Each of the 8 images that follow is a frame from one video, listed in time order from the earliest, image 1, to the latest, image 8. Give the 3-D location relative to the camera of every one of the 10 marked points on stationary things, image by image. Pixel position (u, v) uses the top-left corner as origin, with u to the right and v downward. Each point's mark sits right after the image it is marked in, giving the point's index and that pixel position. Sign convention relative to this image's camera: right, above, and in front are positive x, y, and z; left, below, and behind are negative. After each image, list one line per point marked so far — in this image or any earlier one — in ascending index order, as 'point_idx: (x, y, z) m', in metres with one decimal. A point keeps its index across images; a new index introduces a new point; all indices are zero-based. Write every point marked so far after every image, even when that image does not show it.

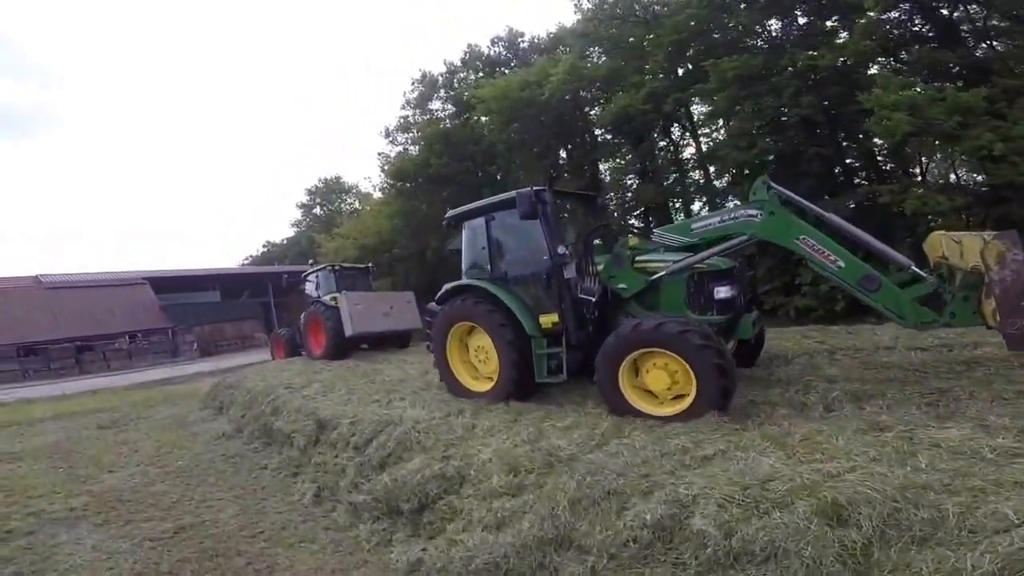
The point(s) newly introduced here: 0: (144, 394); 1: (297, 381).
0: (-6.0, -1.8, +12.1) m
1: (-2.1, -0.9, +7.1) m
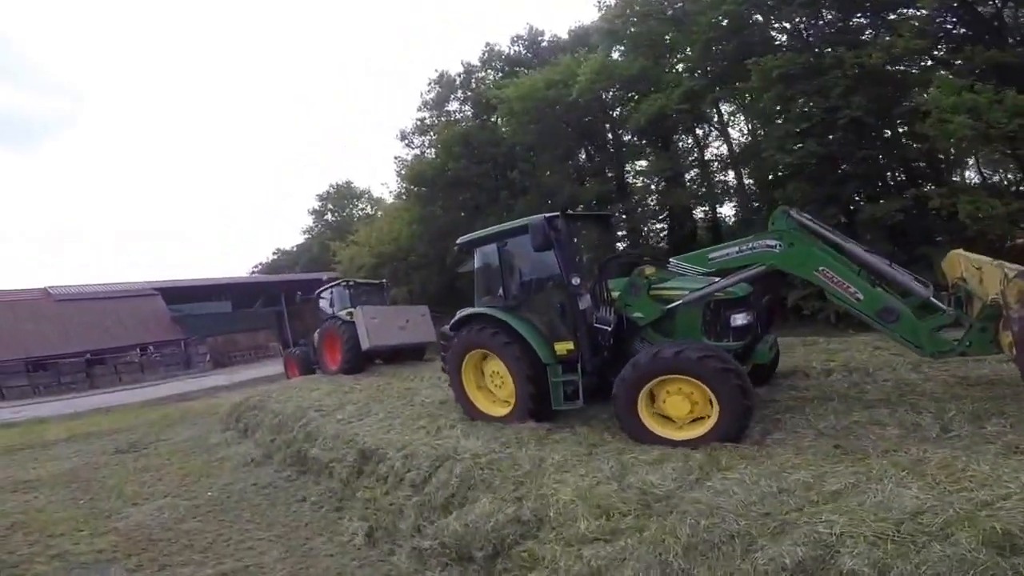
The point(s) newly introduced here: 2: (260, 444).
0: (-5.6, -2.0, +11.8) m
1: (-1.7, -1.1, +6.8) m
2: (-2.3, -1.4, +6.7) m
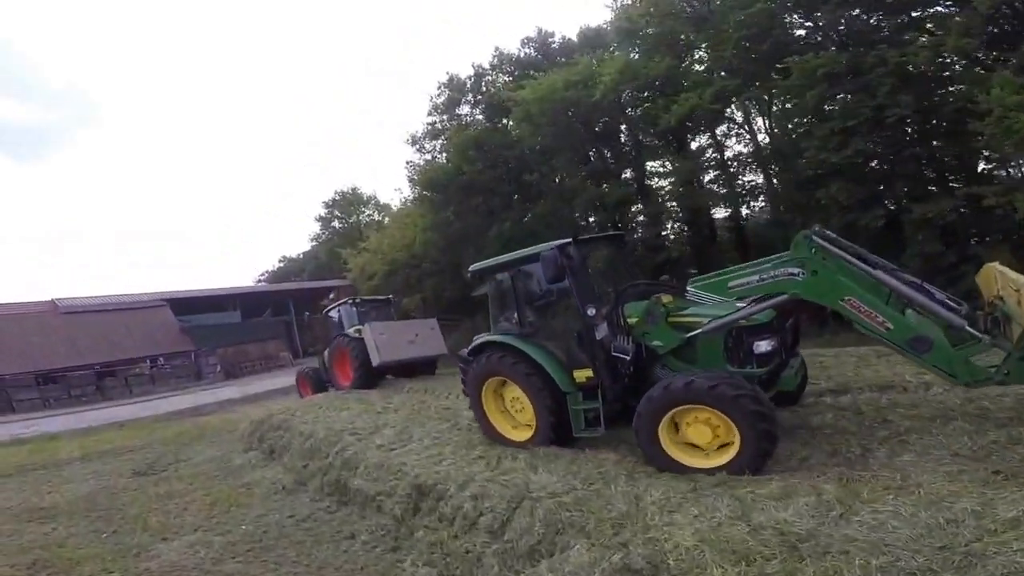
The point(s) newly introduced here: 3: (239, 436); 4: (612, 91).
0: (-5.2, -2.2, +11.4) m
1: (-1.3, -1.2, +6.4) m
2: (-1.9, -1.5, +6.3) m
3: (-3.3, -1.8, +8.9) m
4: (+1.8, +3.6, +13.4) m
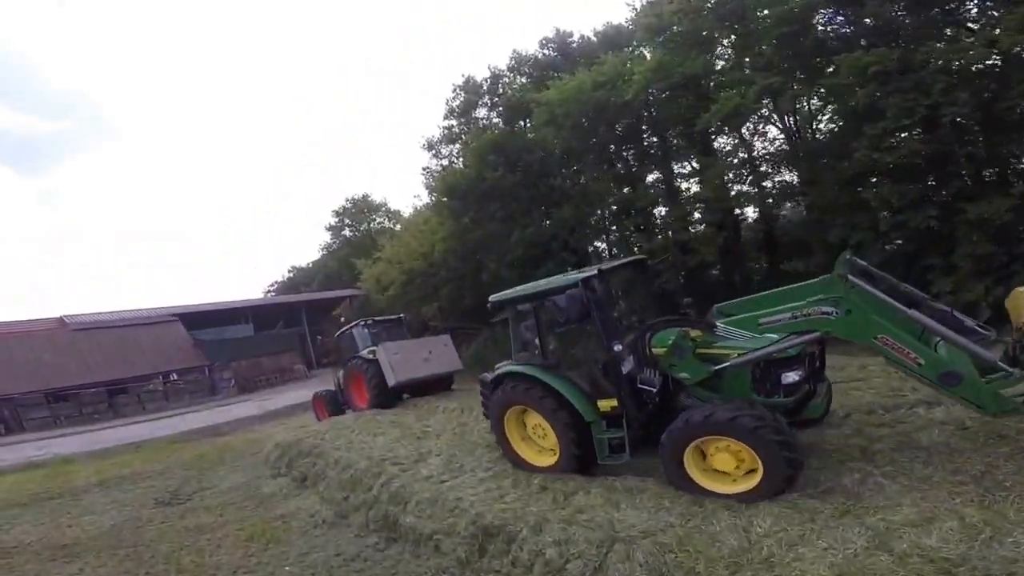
0: (-4.8, -2.4, +11.0) m
1: (-0.9, -1.4, +6.0) m
2: (-1.5, -1.7, +5.9) m
3: (-2.9, -2.0, +8.5) m
4: (+2.2, +3.5, +13.0) m
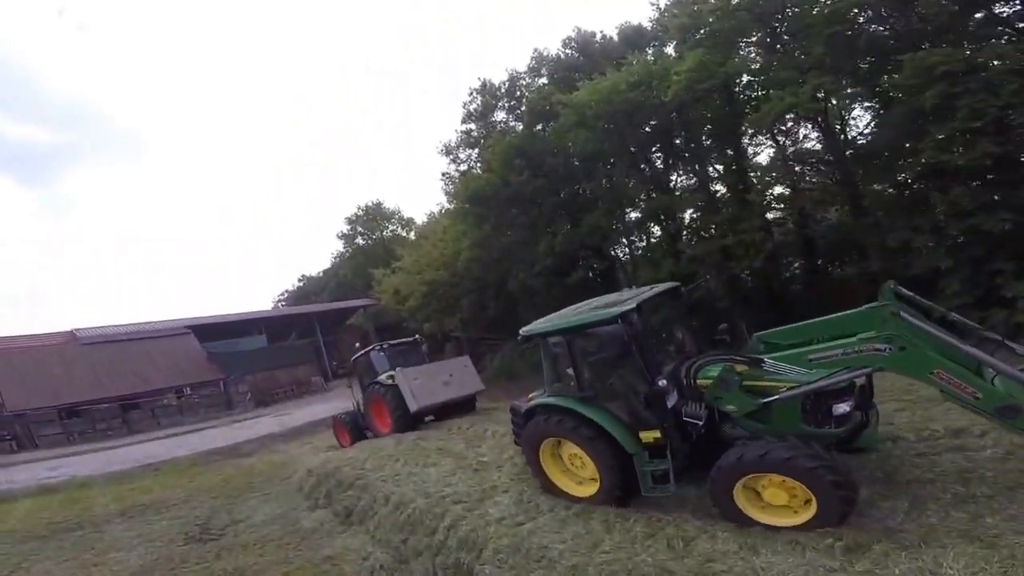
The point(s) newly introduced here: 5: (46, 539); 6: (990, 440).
0: (-4.2, -2.6, +10.5) m
1: (-0.4, -1.5, +5.5) m
2: (-1.0, -1.8, +5.4) m
3: (-2.3, -2.2, +8.0) m
4: (+2.7, +3.3, +12.5) m
5: (-4.9, -2.6, +7.7) m
6: (+3.6, -1.1, +5.6) m
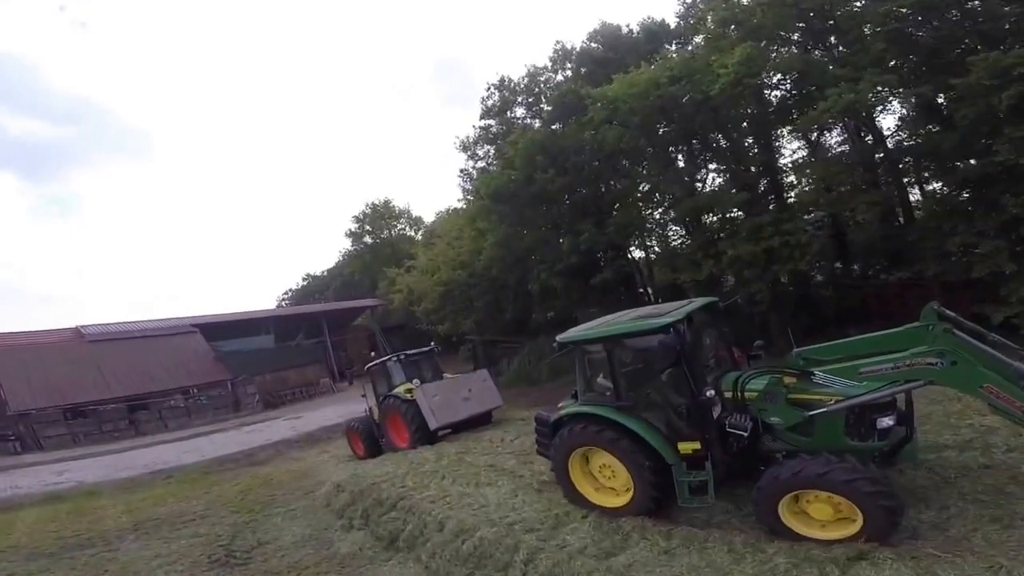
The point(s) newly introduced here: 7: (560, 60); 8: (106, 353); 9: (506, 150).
0: (-3.8, -2.6, +9.9) m
1: (+0.1, -1.5, +4.9) m
2: (-0.5, -1.9, +4.8) m
3: (-1.9, -2.2, +7.4) m
4: (+3.2, +3.3, +11.9) m
5: (-4.4, -2.6, +7.1) m
6: (+4.1, -1.2, +5.0) m
7: (+1.3, +5.8, +19.5) m
8: (-10.9, -1.7, +19.7) m
9: (-0.1, +3.2, +18.2) m
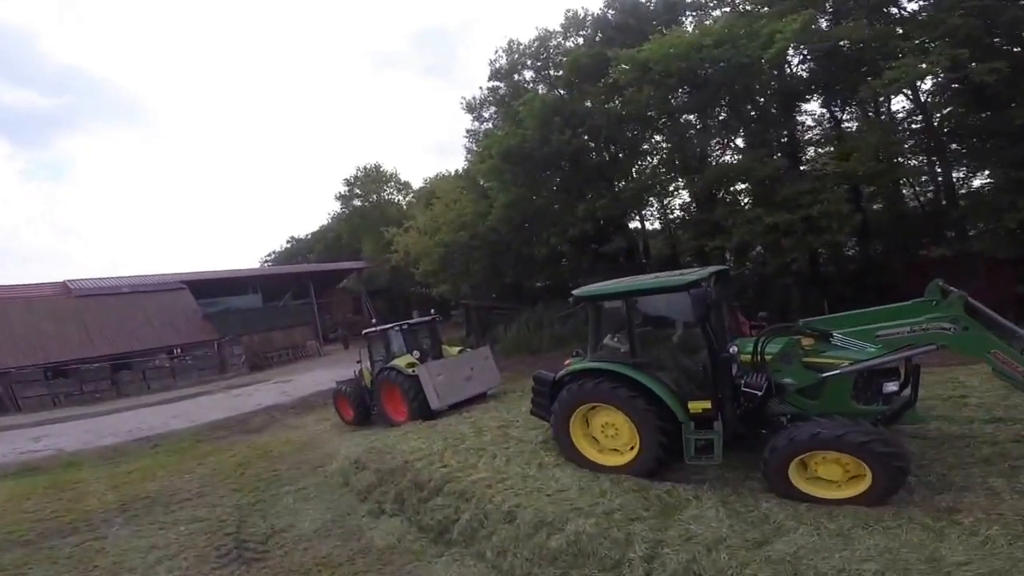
0: (-3.4, -2.0, +8.9) m
1: (+0.6, -1.2, +4.0) m
2: (0.0, -1.6, +3.9) m
3: (-1.5, -1.7, +6.5) m
4: (+3.6, +3.9, +10.9) m
5: (-4.0, -2.1, +6.2) m
6: (+4.6, -1.0, +4.2) m
7: (+1.5, +6.8, +18.3) m
8: (-10.9, -0.6, +18.4) m
9: (+0.1, +4.1, +17.0) m
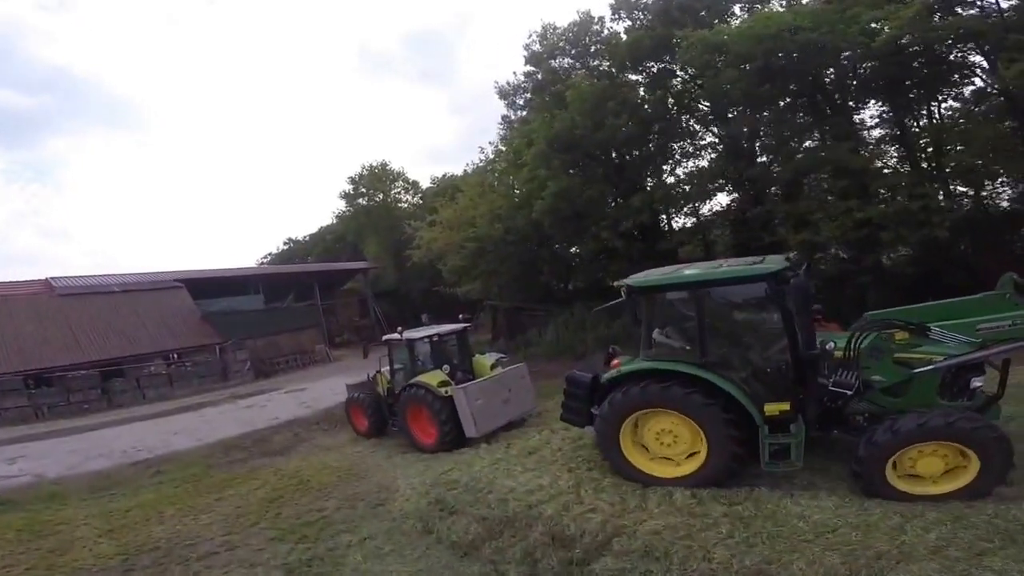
0: (-2.5, -1.9, +7.1) m
1: (+1.6, -1.1, +2.3) m
2: (+1.0, -1.4, +2.1) m
3: (-0.5, -1.6, +4.7) m
4: (+4.5, +3.9, +9.2) m
5: (-3.0, -2.0, +4.3) m
6: (+5.6, -0.8, +2.5) m
7: (+2.3, +6.8, +16.6) m
8: (-10.0, -0.5, +16.5) m
9: (+1.0, +4.2, +15.3) m
